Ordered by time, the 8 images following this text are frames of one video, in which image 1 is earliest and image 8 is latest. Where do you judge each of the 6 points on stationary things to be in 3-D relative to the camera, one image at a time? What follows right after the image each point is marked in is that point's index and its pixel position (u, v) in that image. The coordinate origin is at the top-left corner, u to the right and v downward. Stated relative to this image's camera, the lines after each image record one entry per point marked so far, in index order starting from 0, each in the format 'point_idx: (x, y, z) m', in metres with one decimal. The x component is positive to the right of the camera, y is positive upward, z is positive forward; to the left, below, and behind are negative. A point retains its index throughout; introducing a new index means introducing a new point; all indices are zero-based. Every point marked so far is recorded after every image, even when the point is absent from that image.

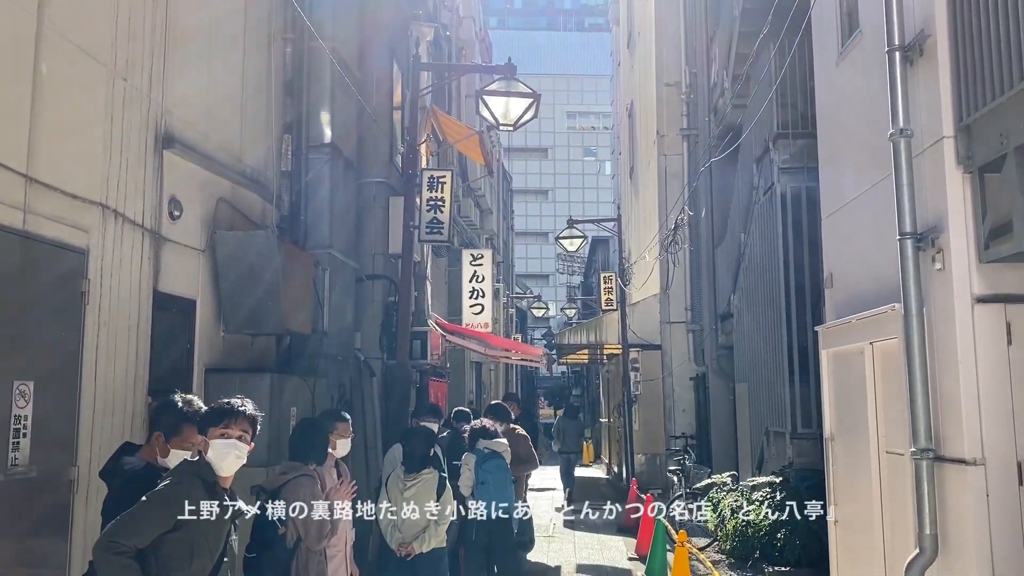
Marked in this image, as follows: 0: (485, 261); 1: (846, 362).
0: (-0.5, +0.5, +16.4) m
1: (+3.3, -0.7, +8.4) m
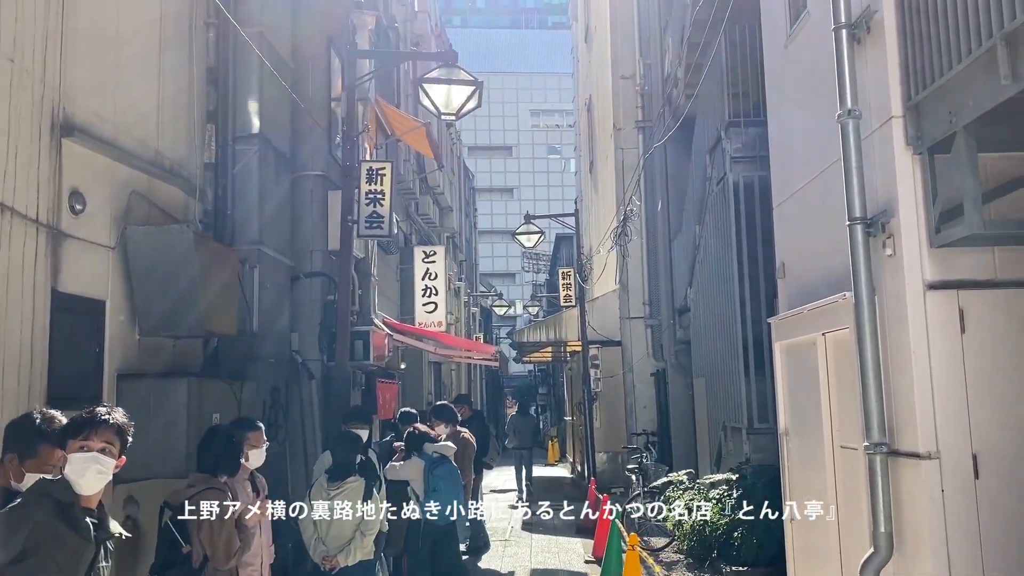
0: (-1.4, +0.6, +15.9) m
1: (+2.7, -0.6, +8.1) m
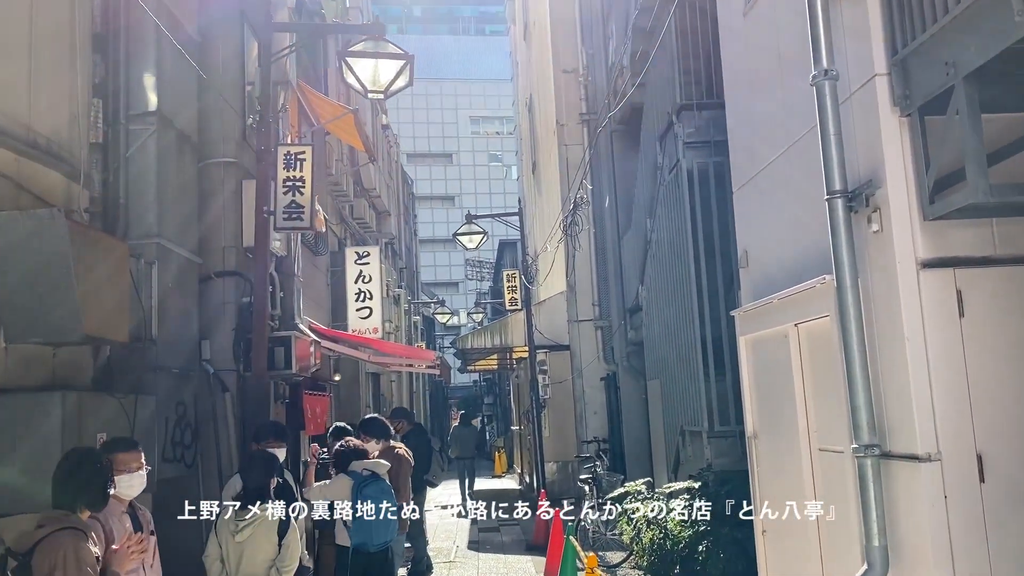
0: (-2.4, +0.5, +14.9) m
1: (+2.2, -0.5, +7.4) m
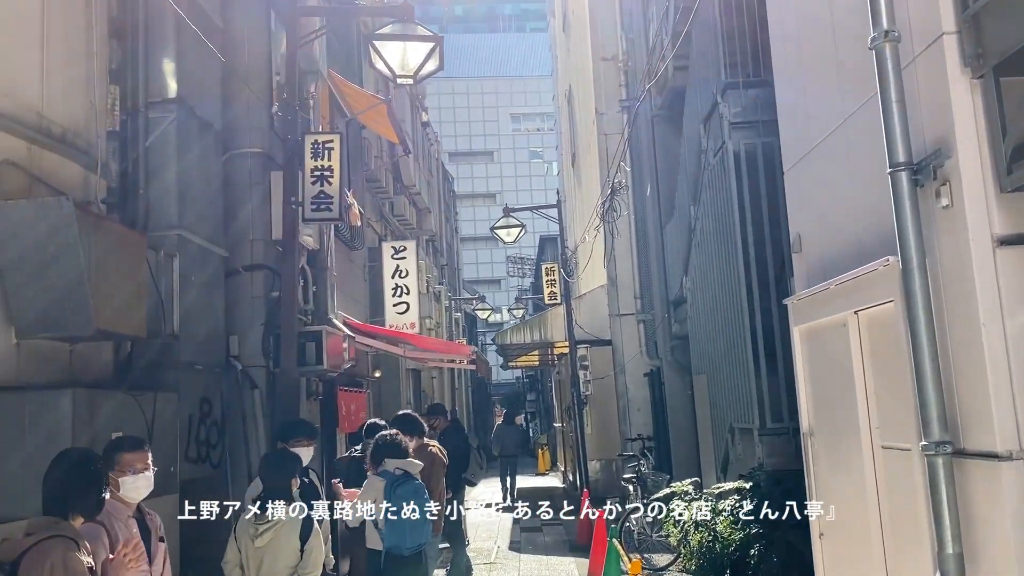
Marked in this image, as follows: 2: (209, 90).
0: (-1.8, +0.6, +14.6) m
1: (+2.5, -0.4, +6.9) m
2: (-2.8, +1.8, +8.0) m
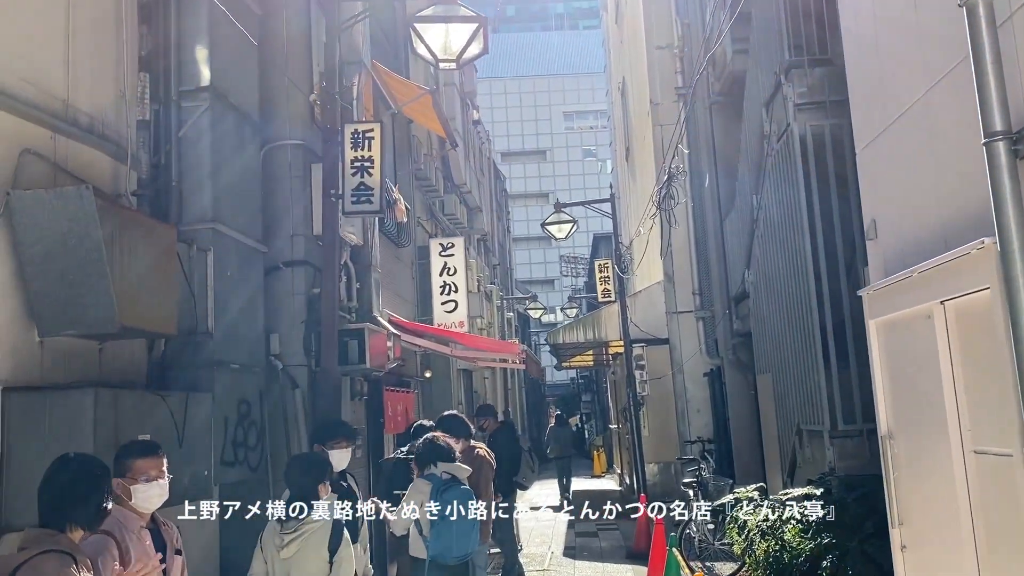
0: (-0.9, +0.6, +14.2) m
1: (+2.8, -0.3, +6.2) m
2: (-2.4, +1.9, +7.7) m
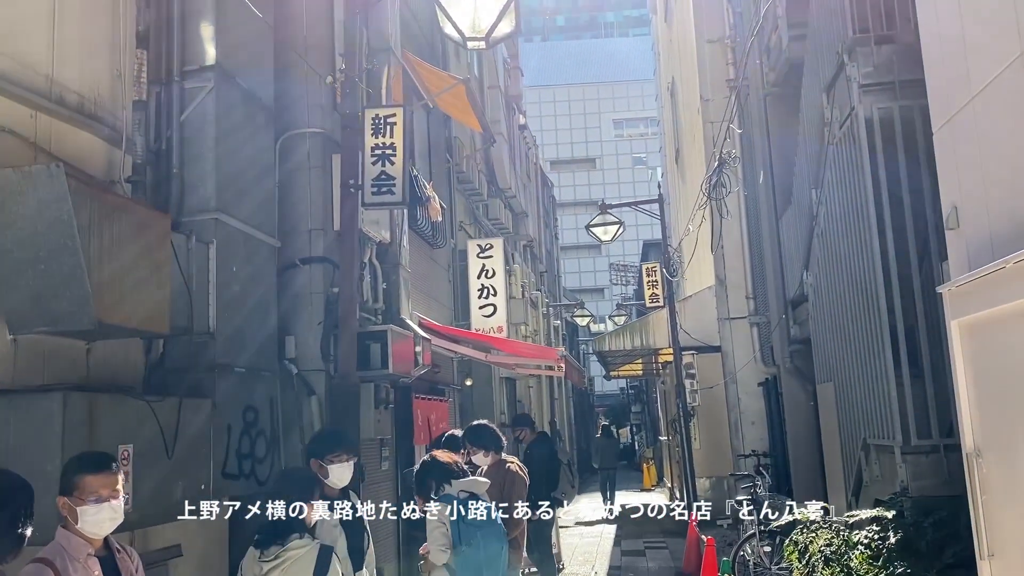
0: (-0.3, +0.6, +13.6) m
1: (+3.0, -0.3, +5.4) m
2: (-2.1, +1.9, +7.2) m
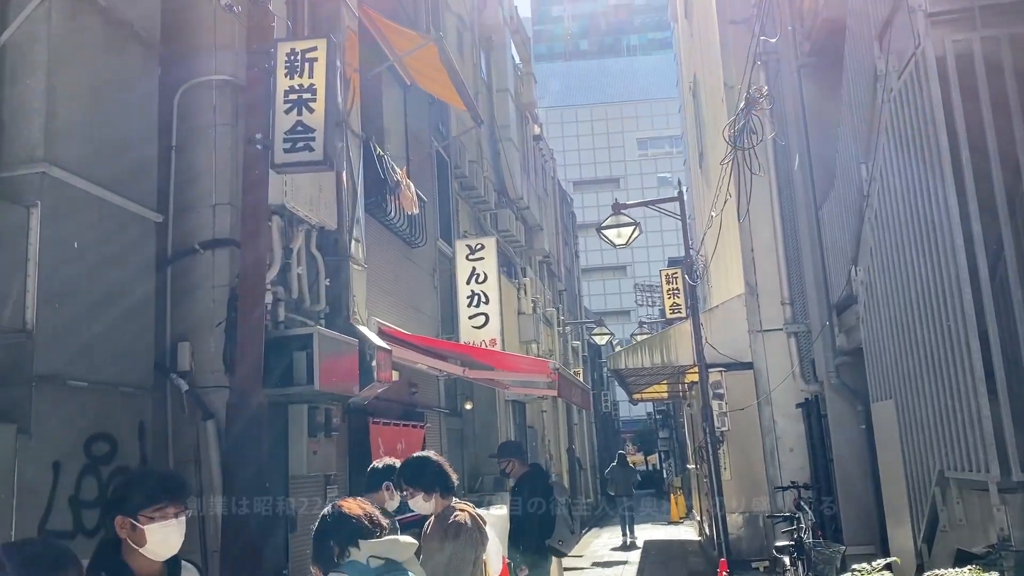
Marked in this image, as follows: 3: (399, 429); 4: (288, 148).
0: (-0.3, +0.5, +11.8) m
1: (+2.7, -0.1, +3.5) m
2: (-2.4, +1.9, +5.5) m
3: (-1.1, -1.4, +8.7) m
4: (-1.4, +0.9, +5.6) m
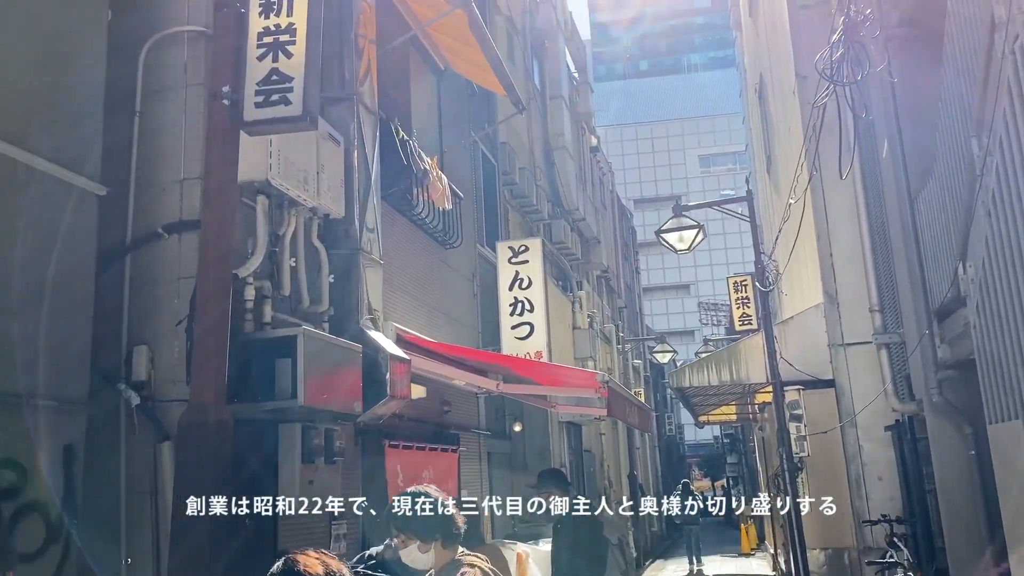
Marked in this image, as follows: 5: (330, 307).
0: (+0.3, +0.4, +10.6) m
1: (+2.7, 0.0, +2.1) m
2: (-2.2, +2.0, +4.5) m
3: (-0.7, -1.4, +7.5) m
4: (-1.3, +0.9, +4.5) m
5: (-1.2, -0.1, +6.0) m
